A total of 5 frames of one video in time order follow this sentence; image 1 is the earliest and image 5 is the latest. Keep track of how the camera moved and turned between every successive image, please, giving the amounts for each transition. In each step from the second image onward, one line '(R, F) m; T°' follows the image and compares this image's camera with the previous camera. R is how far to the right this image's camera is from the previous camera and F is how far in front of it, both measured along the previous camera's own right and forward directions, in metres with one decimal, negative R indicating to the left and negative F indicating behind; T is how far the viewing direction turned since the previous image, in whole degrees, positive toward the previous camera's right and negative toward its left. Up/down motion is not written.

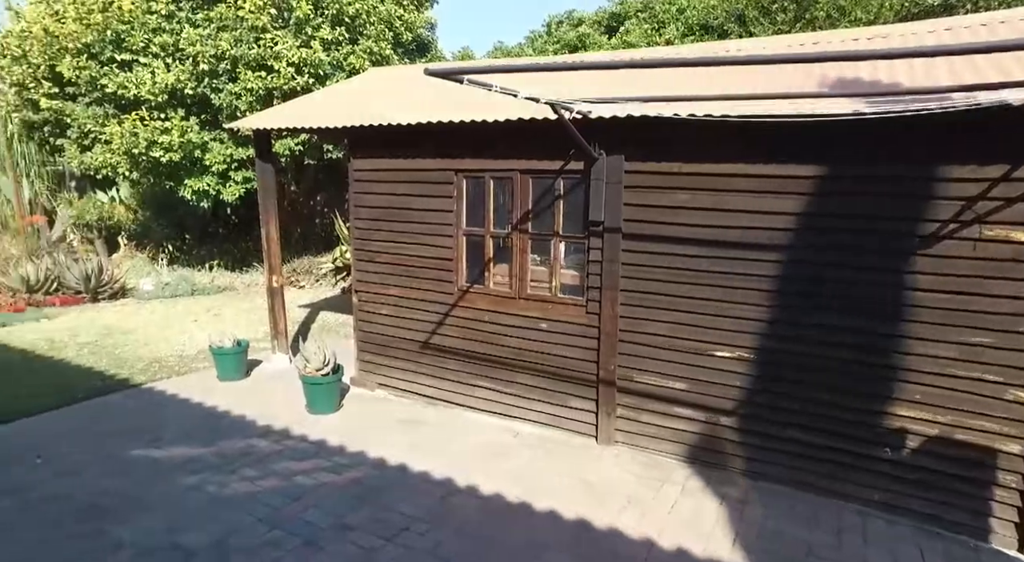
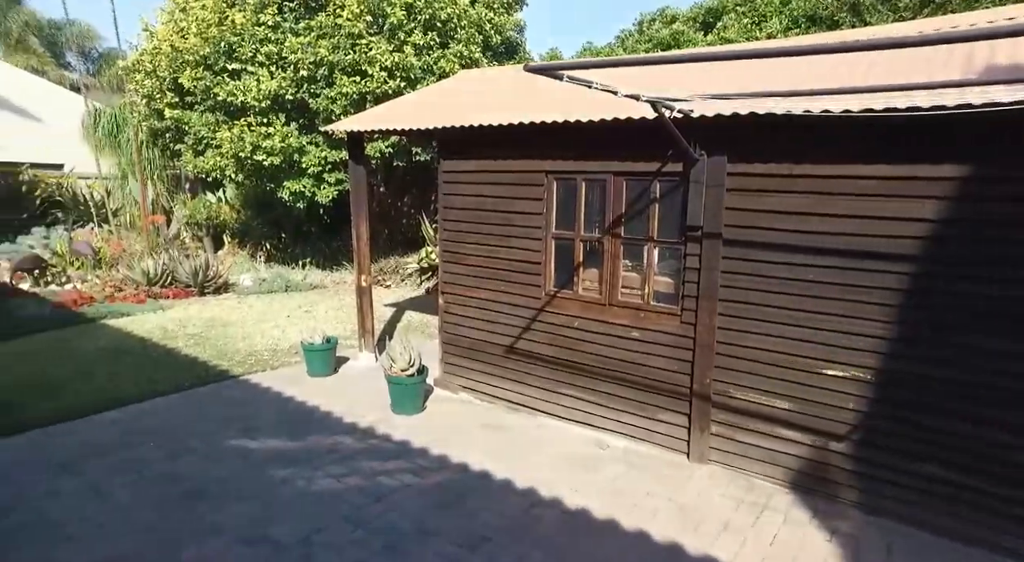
(0.0, +0.1) m; -7°
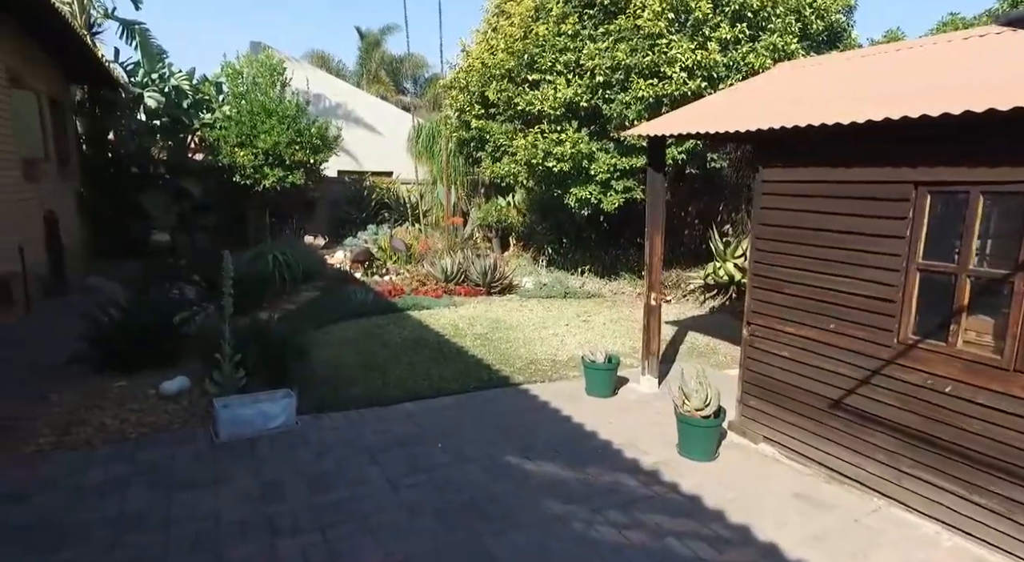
(-0.3, +0.4) m; -23°
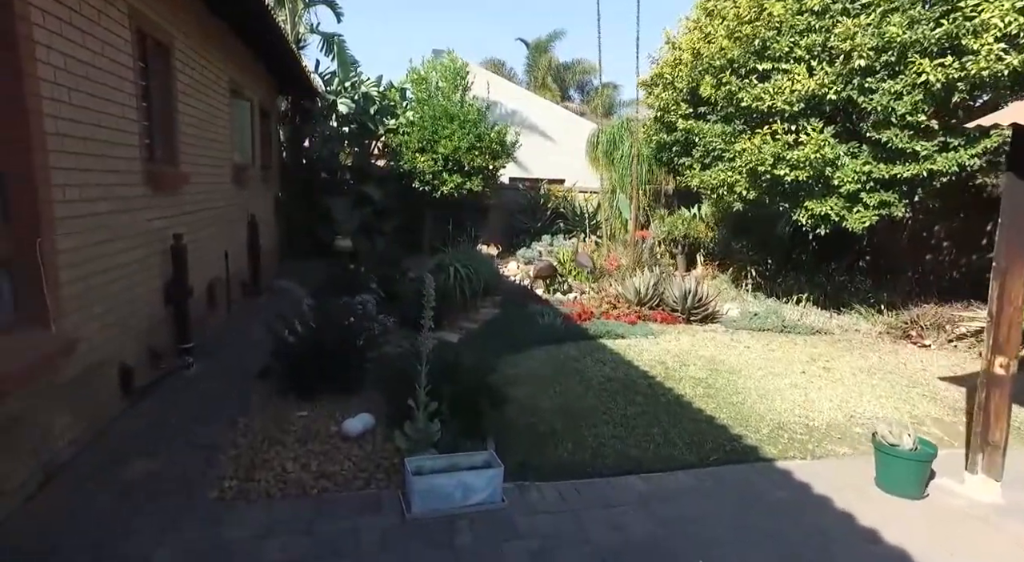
(-0.7, +1.1) m; -13°
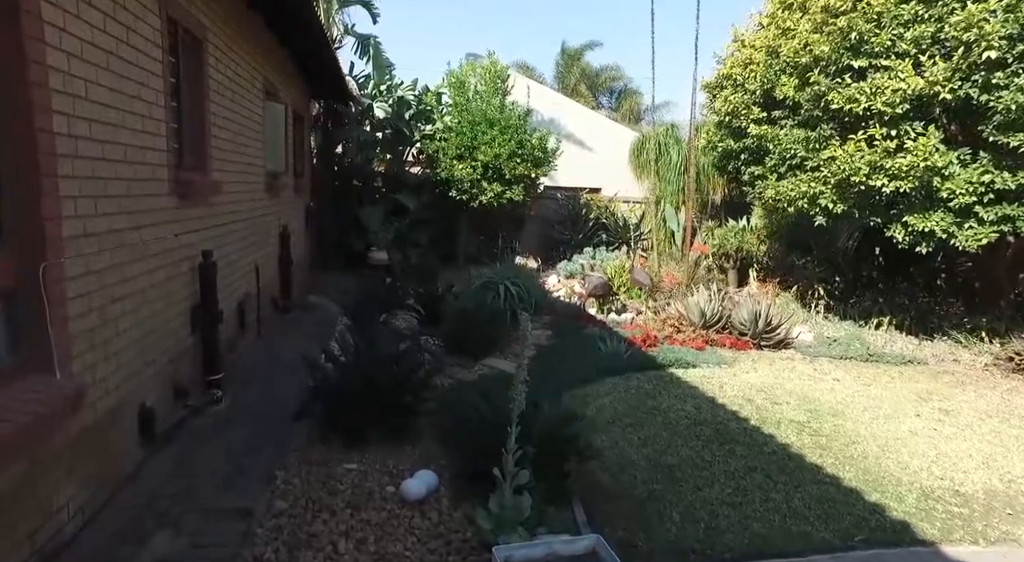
(-0.4, +0.8) m; -2°
